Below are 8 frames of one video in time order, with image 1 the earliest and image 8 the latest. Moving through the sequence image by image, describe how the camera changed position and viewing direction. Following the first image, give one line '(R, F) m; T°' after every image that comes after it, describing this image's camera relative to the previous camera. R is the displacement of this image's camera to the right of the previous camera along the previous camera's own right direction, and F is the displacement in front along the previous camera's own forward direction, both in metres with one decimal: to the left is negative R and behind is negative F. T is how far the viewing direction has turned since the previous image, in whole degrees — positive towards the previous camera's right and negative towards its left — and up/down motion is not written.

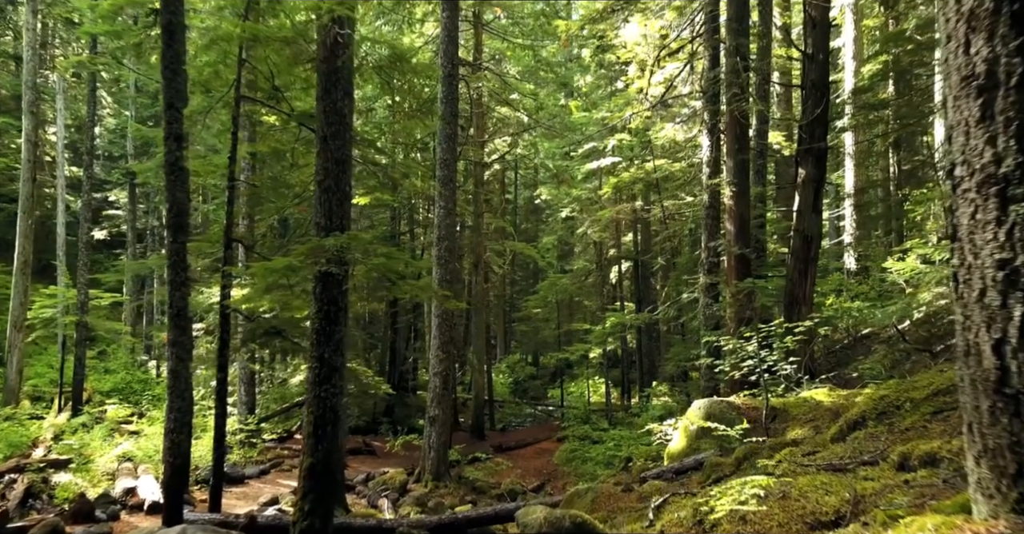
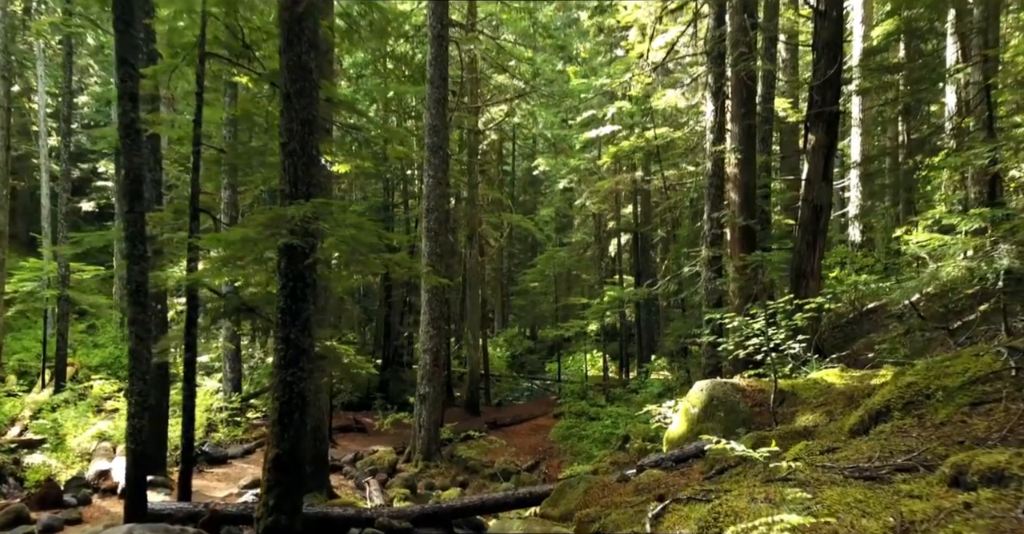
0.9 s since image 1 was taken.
(+0.1, +0.7) m; 0°
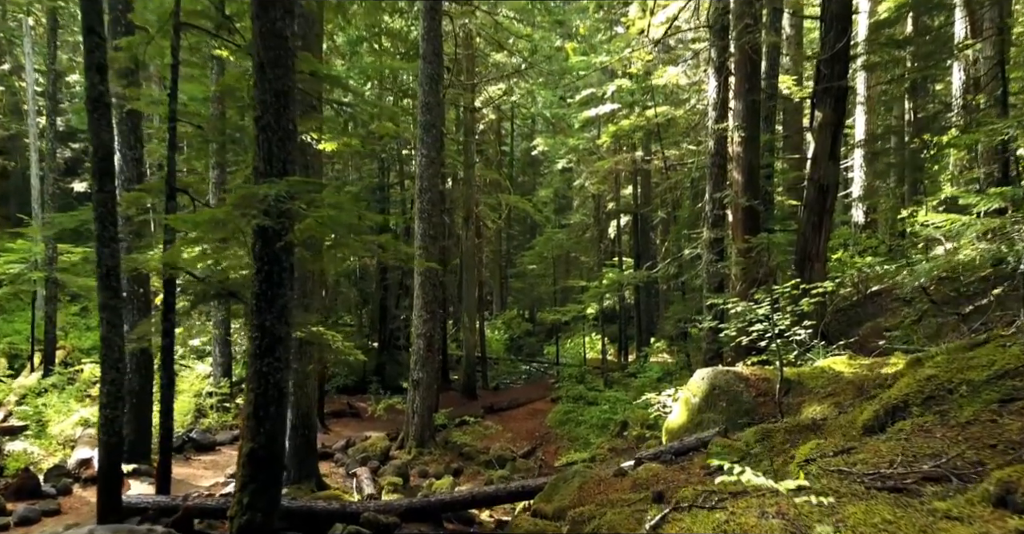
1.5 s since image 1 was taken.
(+0.1, +0.5) m; 0°
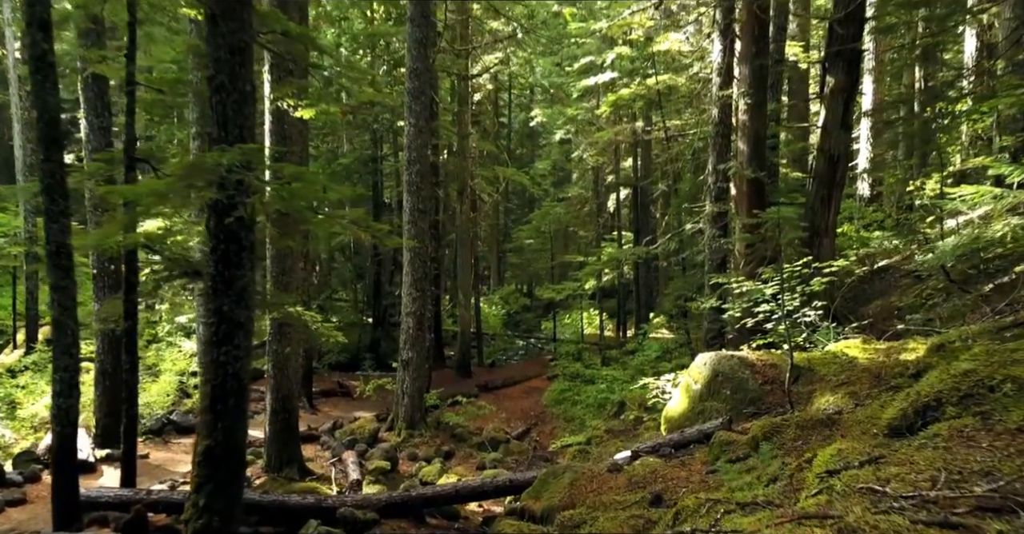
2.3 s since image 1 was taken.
(+0.1, +0.7) m; 0°
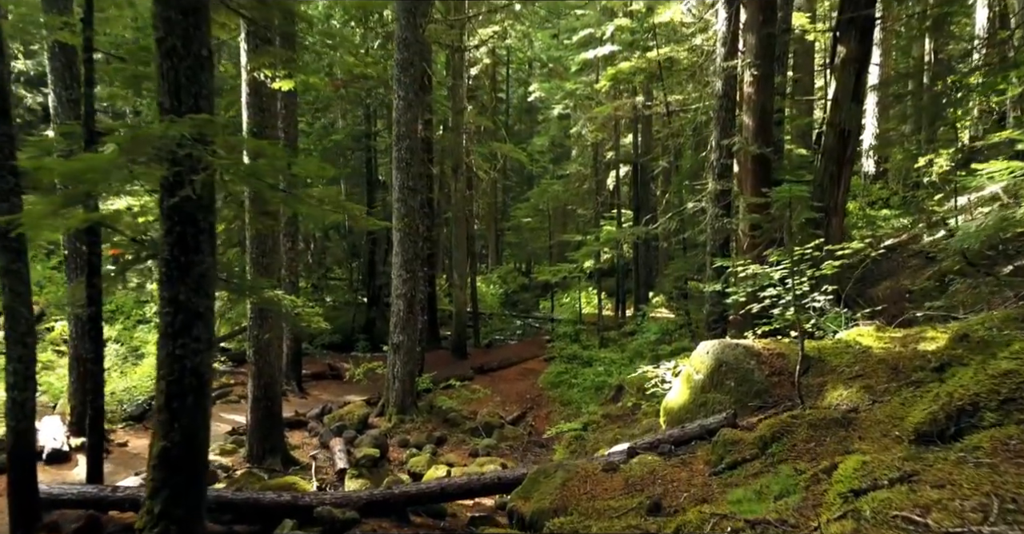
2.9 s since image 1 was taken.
(+0.1, +0.6) m; 0°
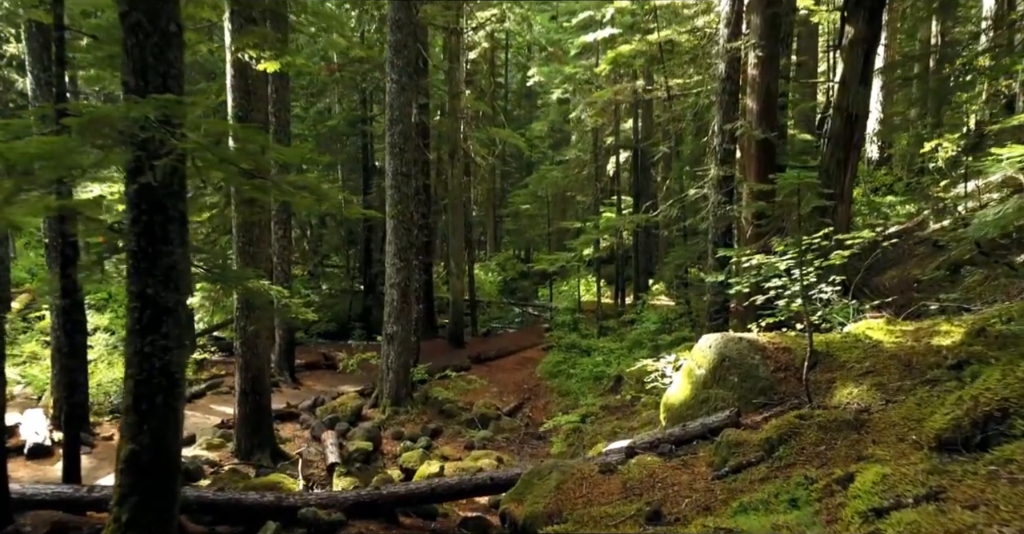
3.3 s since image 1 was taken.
(+0.1, +0.4) m; 0°
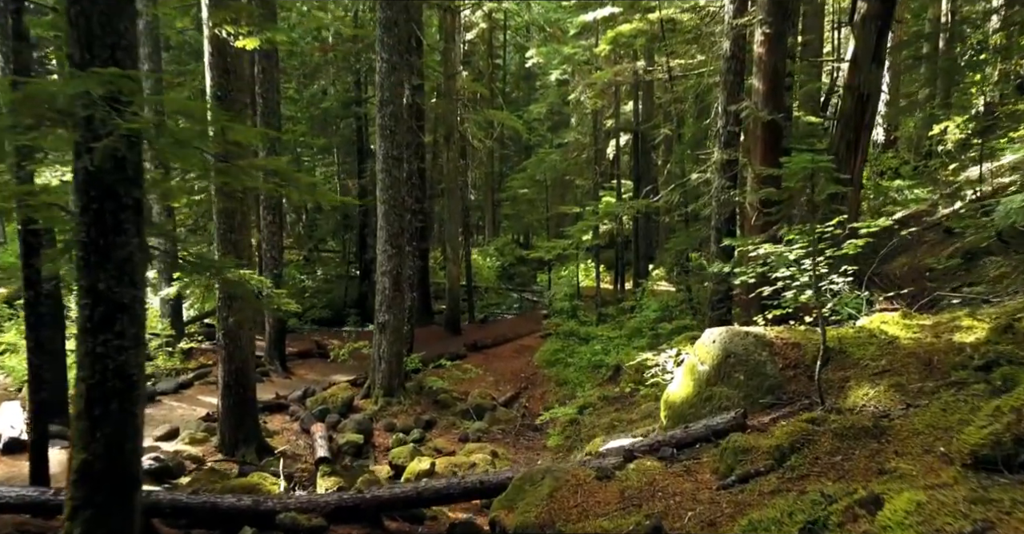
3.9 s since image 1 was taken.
(+0.1, +0.5) m; 0°
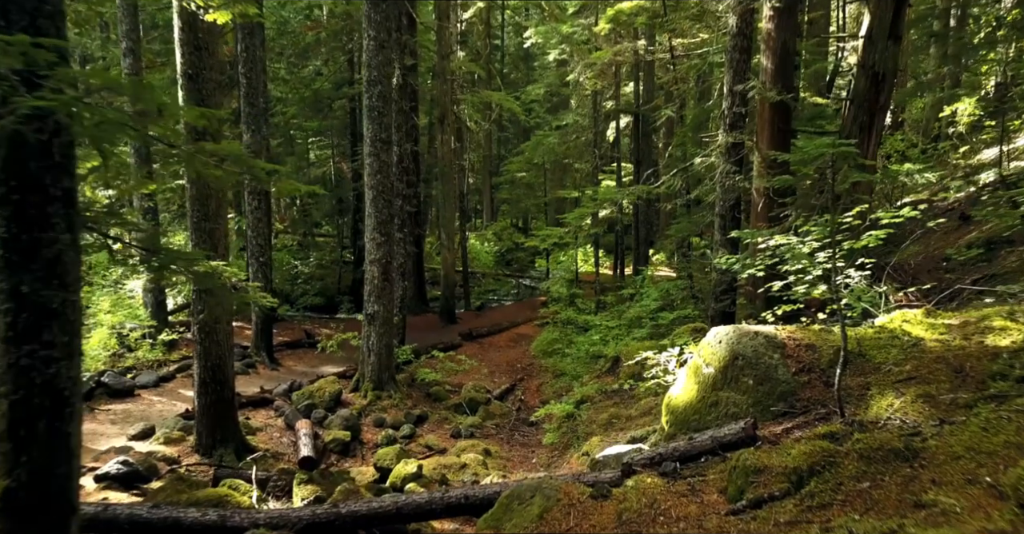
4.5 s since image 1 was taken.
(+0.1, +0.6) m; 0°
